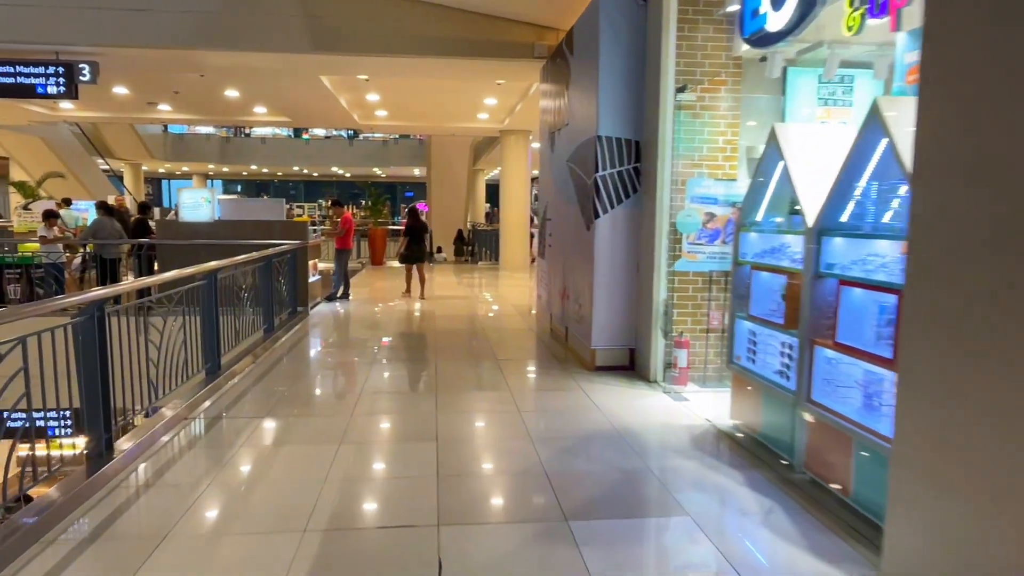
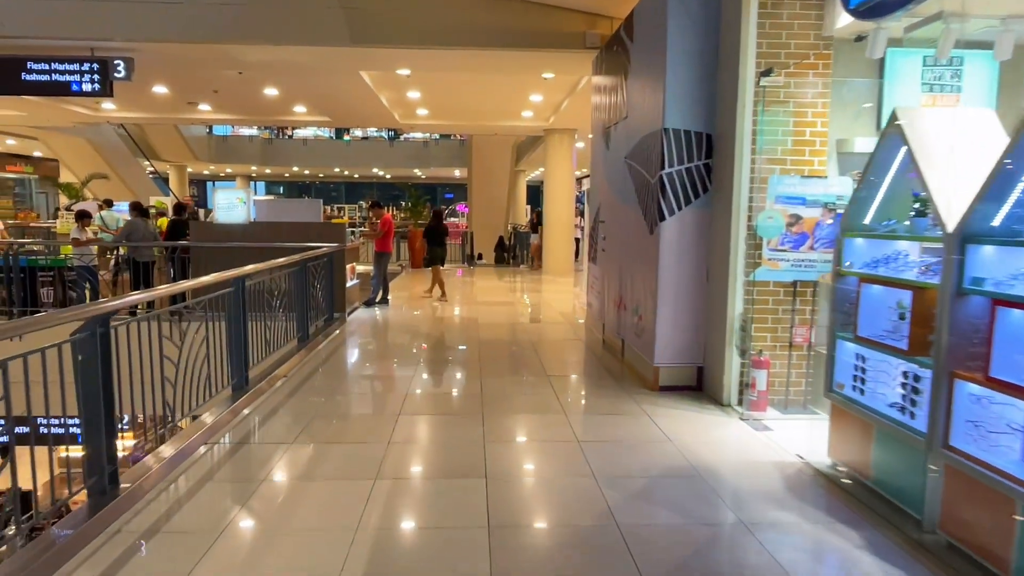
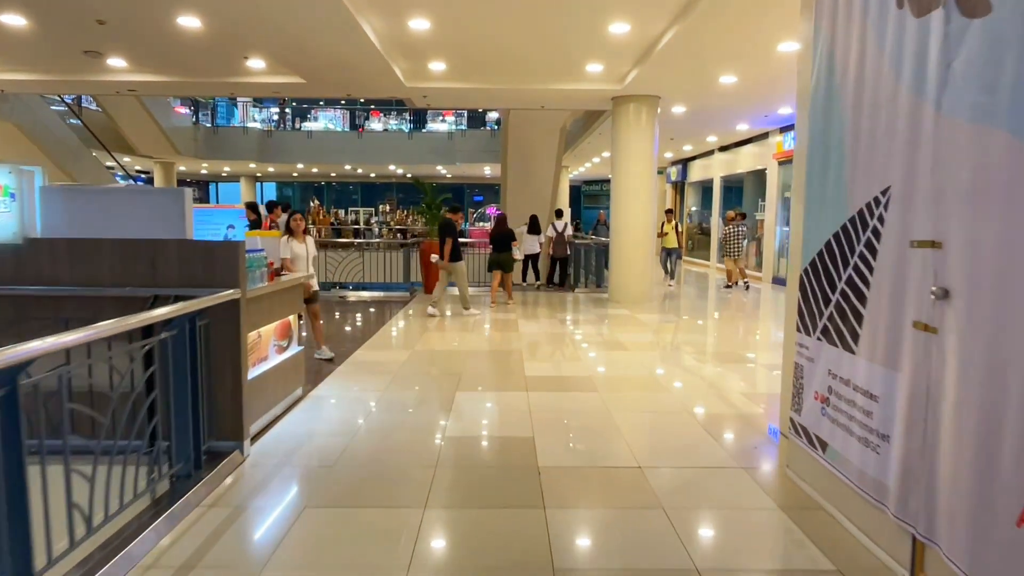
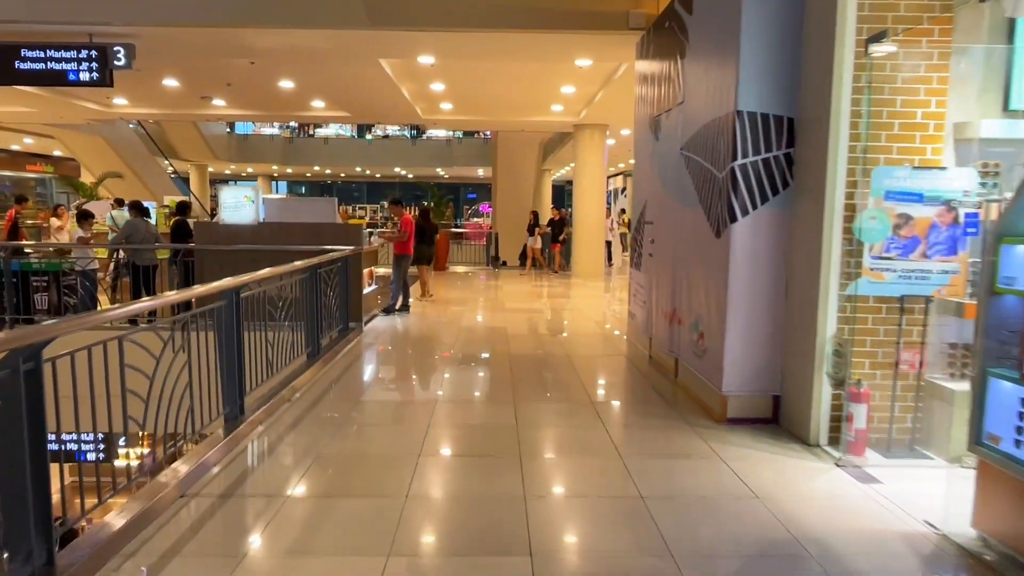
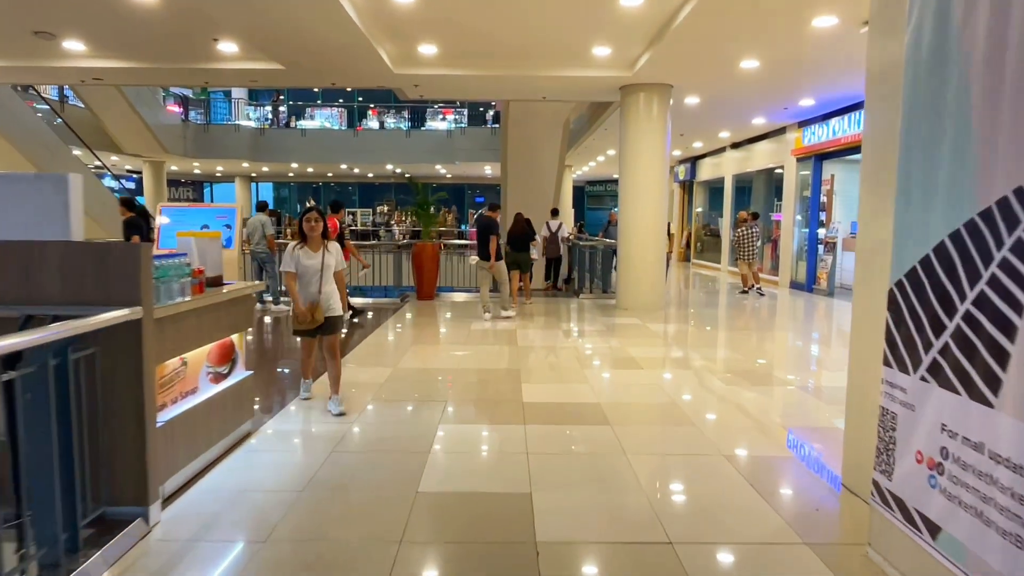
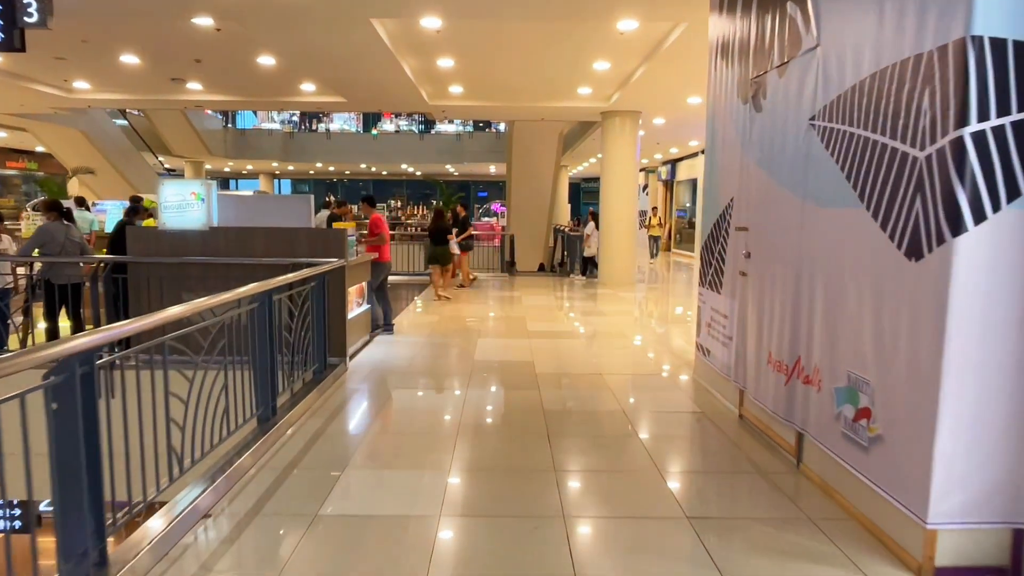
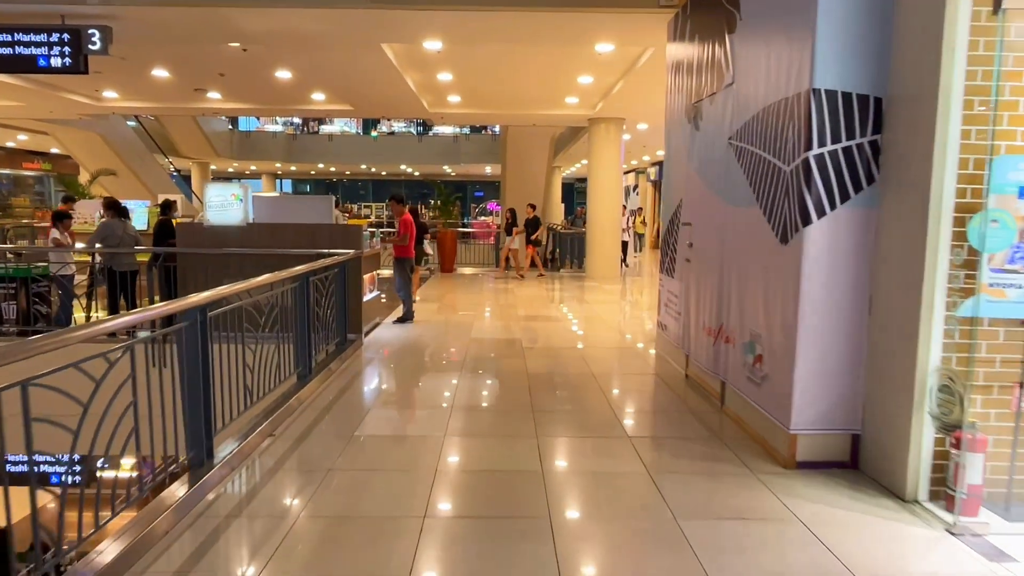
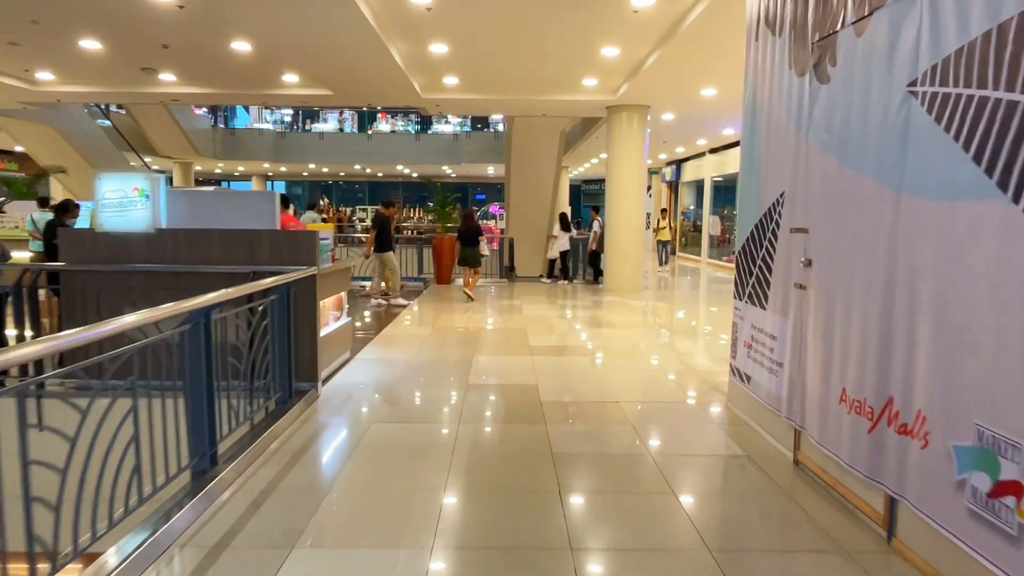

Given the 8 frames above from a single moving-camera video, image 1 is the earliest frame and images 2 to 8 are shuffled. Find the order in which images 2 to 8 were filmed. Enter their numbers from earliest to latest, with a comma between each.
2, 4, 7, 6, 8, 3, 5
